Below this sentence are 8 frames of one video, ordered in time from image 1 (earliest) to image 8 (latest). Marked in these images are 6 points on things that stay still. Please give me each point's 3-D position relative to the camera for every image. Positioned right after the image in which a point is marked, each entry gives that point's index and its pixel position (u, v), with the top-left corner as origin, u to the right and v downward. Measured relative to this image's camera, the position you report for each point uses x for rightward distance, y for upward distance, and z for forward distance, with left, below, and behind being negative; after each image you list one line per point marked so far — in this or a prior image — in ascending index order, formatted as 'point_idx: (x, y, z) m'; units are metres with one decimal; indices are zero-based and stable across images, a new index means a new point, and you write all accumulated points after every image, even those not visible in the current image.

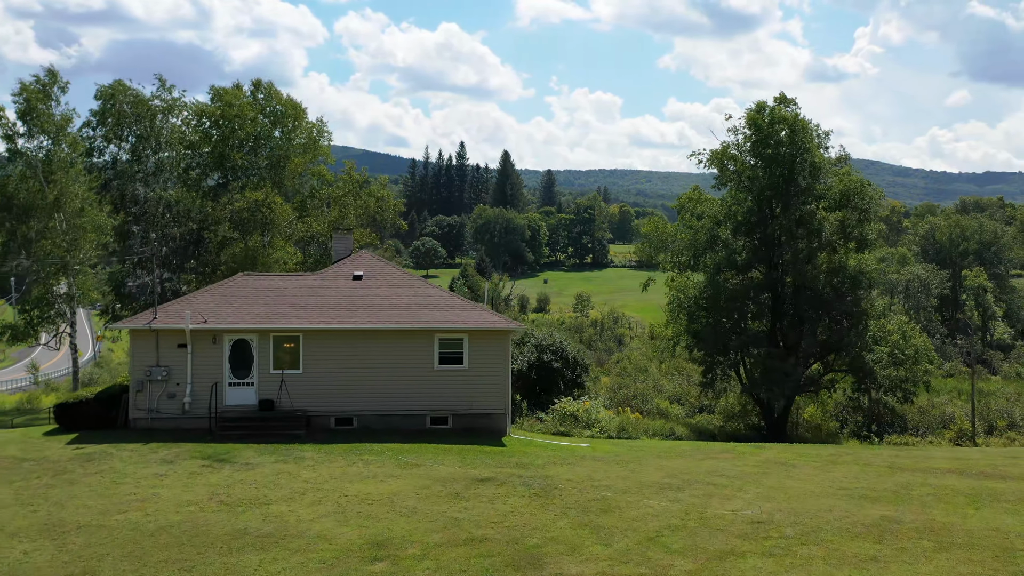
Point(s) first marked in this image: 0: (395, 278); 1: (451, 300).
0: (-1.6, +0.1, +16.2) m
1: (-0.8, -0.2, +15.6) m
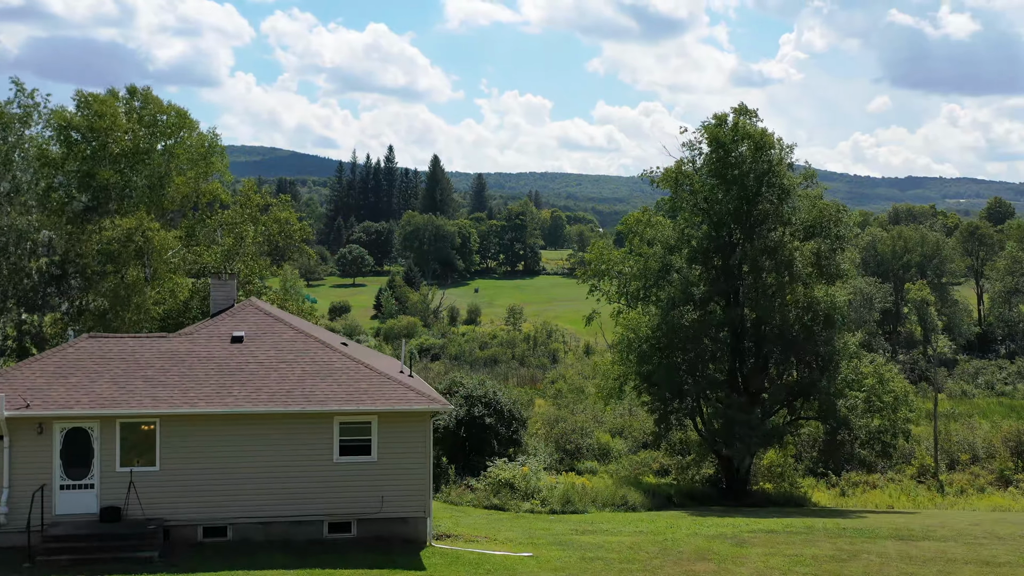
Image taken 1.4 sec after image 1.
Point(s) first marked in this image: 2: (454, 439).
0: (-2.5, -0.6, +12.8) m
1: (-1.6, -0.9, +12.3) m
2: (-1.0, -2.5, +19.4) m
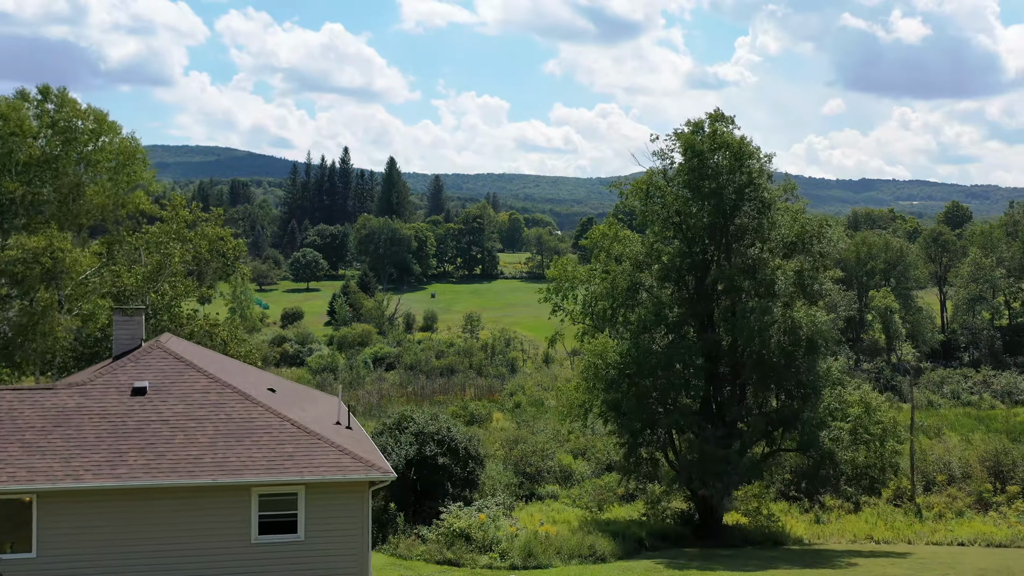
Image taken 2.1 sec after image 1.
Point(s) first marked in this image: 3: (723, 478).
0: (-2.9, -0.9, +10.8) m
1: (-2.0, -1.2, +10.3) m
2: (-1.6, -2.9, +17.4) m
3: (+3.5, -3.2, +19.3) m
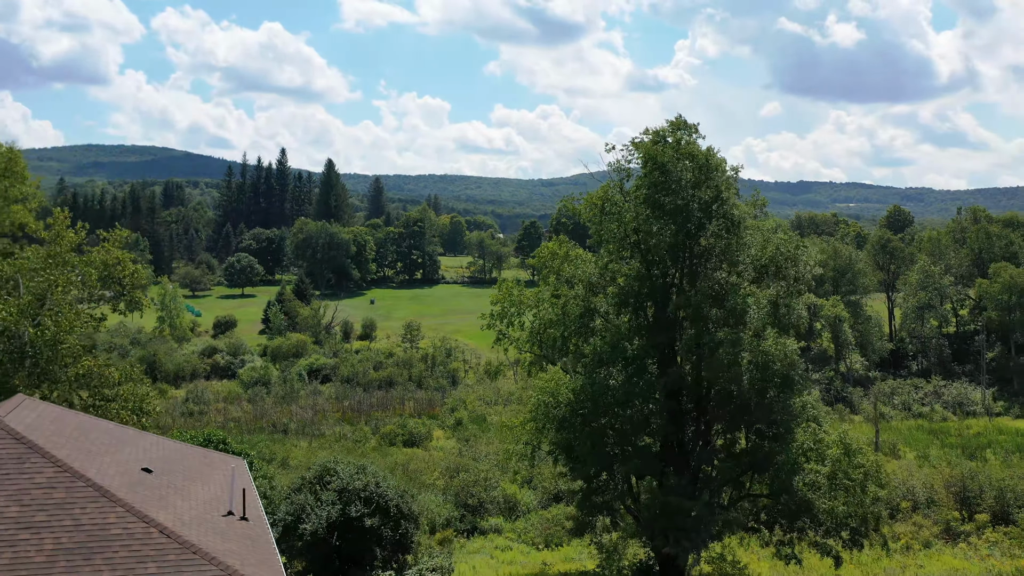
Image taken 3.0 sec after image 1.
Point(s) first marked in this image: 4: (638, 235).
0: (-3.4, -1.4, +8.3) m
1: (-2.5, -1.7, +7.9) m
2: (-2.4, -3.4, +15.0) m
3: (+2.6, -3.6, +17.2) m
4: (+2.0, +0.9, +18.9) m
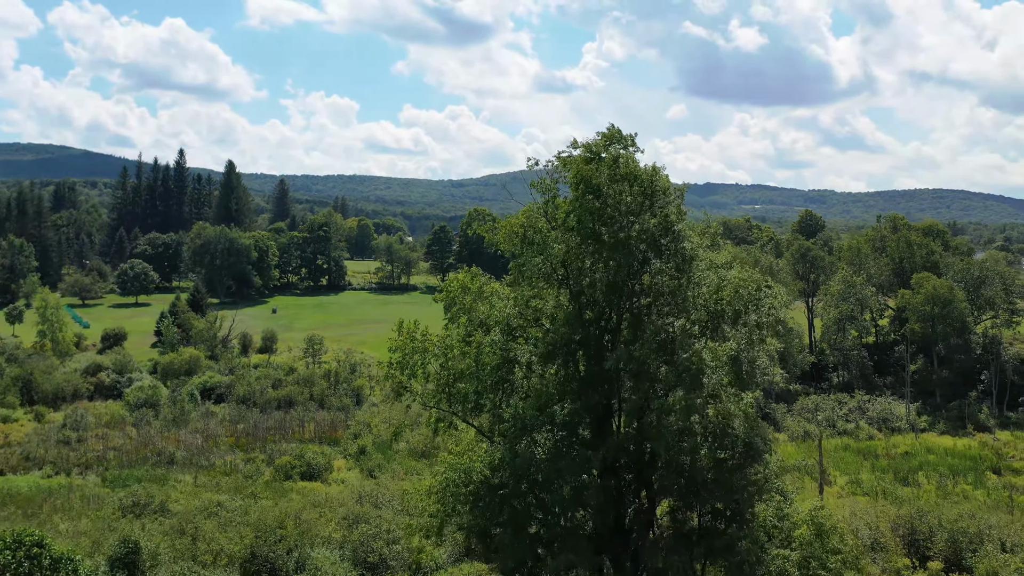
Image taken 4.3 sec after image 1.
0: (-3.8, -2.0, +4.6) m
1: (-2.9, -2.3, +4.2) m
2: (-3.4, -4.0, +11.3) m
3: (+1.4, -4.2, +13.9) m
4: (+0.7, +0.2, +15.6) m
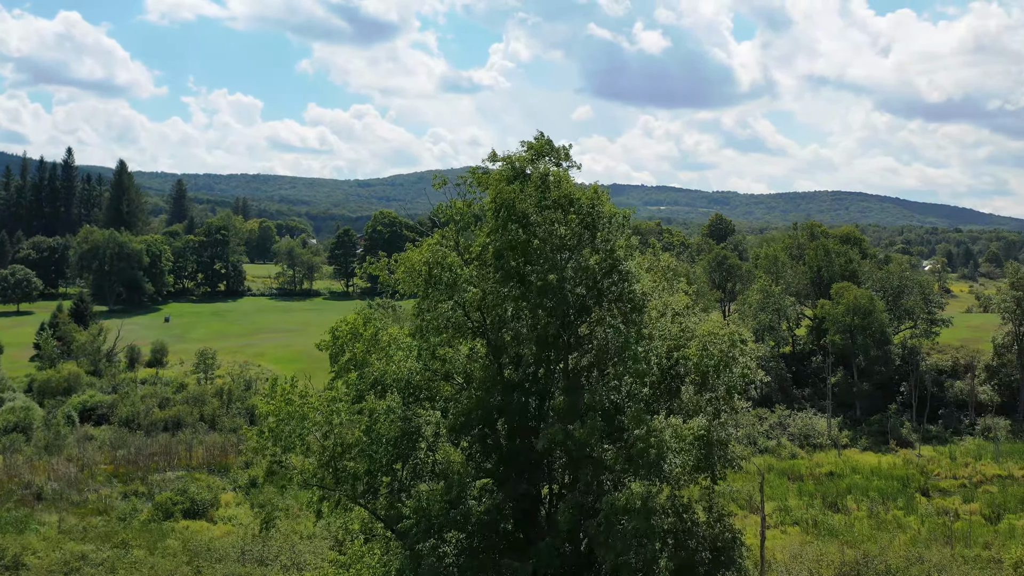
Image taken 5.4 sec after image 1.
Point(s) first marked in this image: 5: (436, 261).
0: (-4.0, -2.6, +0.9) m
1: (-3.0, -2.9, +0.6) m
2: (-4.1, -4.6, +7.7) m
3: (+0.6, -4.8, +10.6) m
4: (-0.3, -0.3, +12.2) m
5: (-0.9, +0.3, +13.1) m
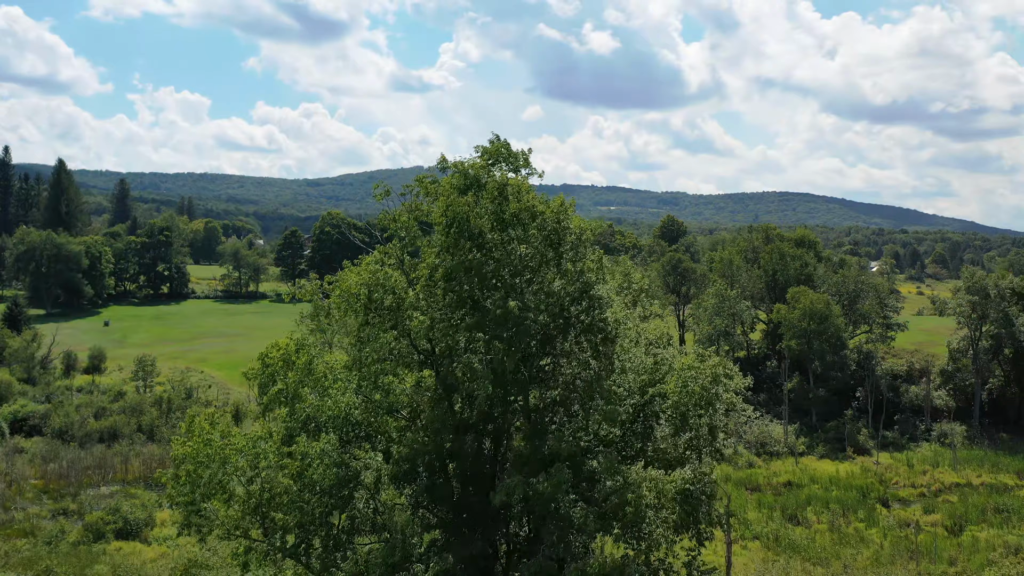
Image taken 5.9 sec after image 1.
0: (-3.9, -2.8, -0.8) m
1: (-2.9, -3.1, -1.1) m
2: (-4.3, -4.8, +5.9) m
3: (+0.2, -5.0, +9.0) m
4: (-0.7, -0.6, +10.6) m
5: (-1.3, +0.1, +11.5) m
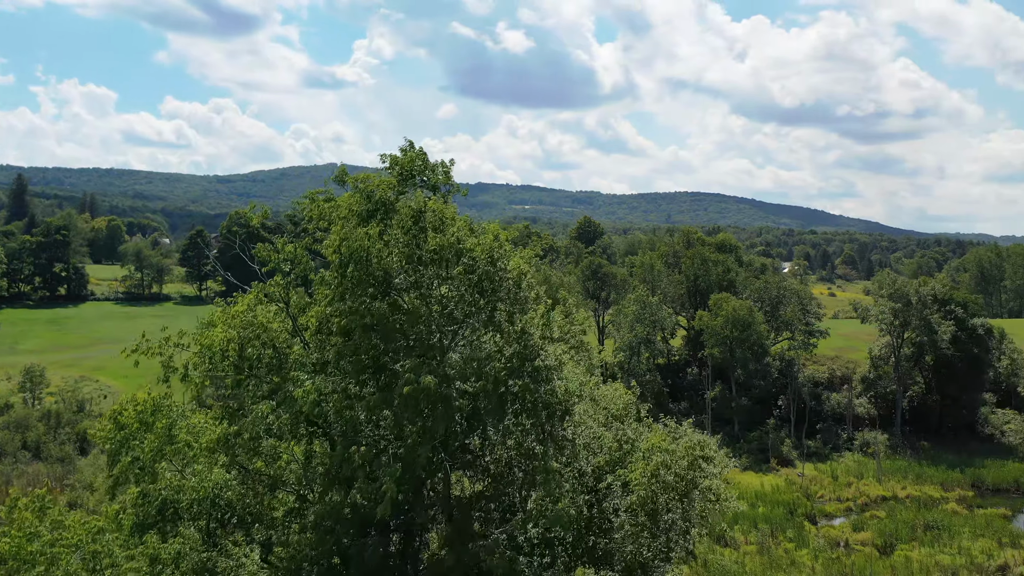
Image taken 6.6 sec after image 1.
0: (-3.6, -3.2, -3.5) m
1: (-2.7, -3.5, -3.7) m
2: (-4.5, -5.2, +3.2) m
3: (-0.3, -5.4, +6.7) m
4: (-1.3, -0.9, +8.2) m
5: (-2.0, -0.3, +9.0) m
